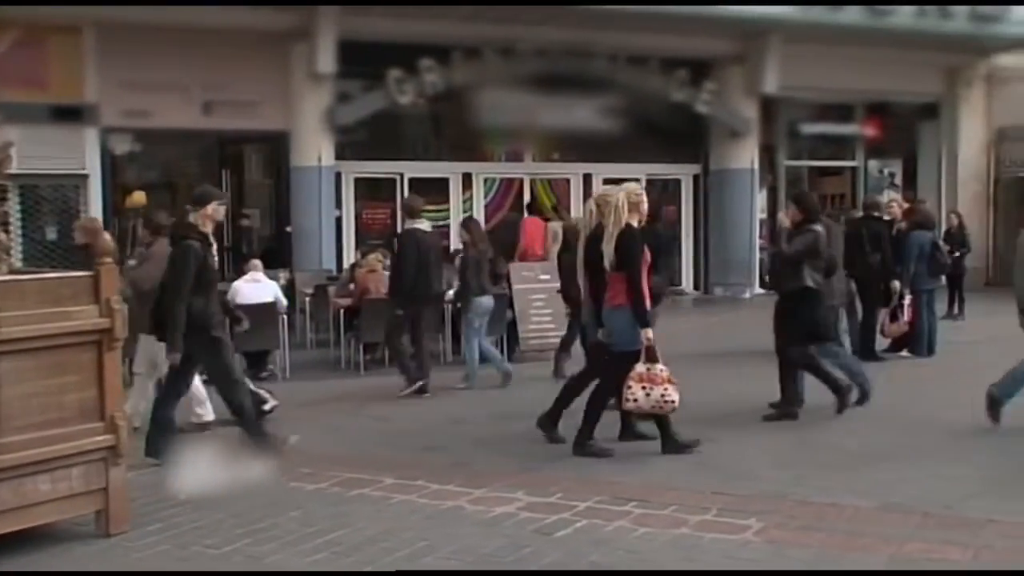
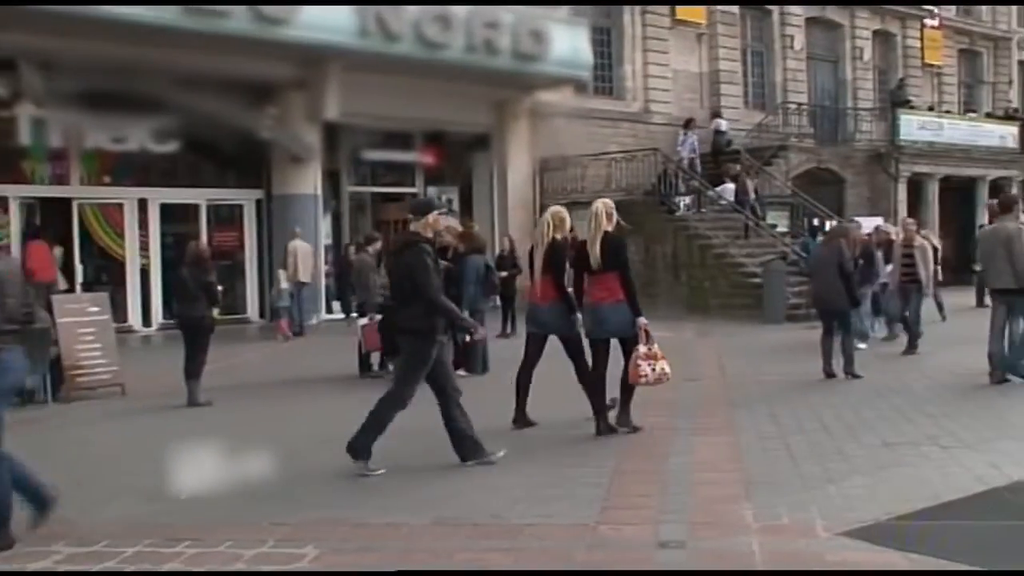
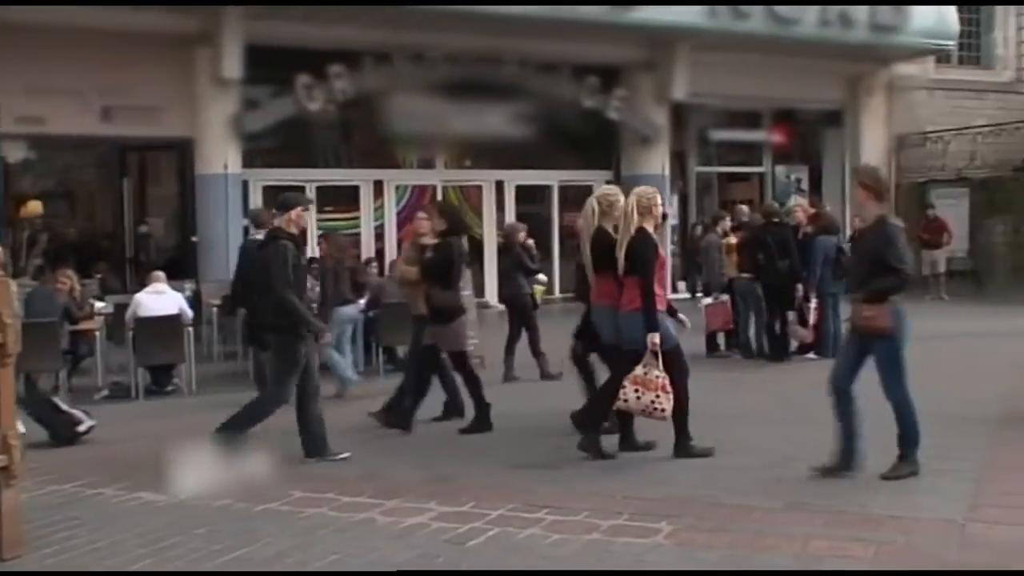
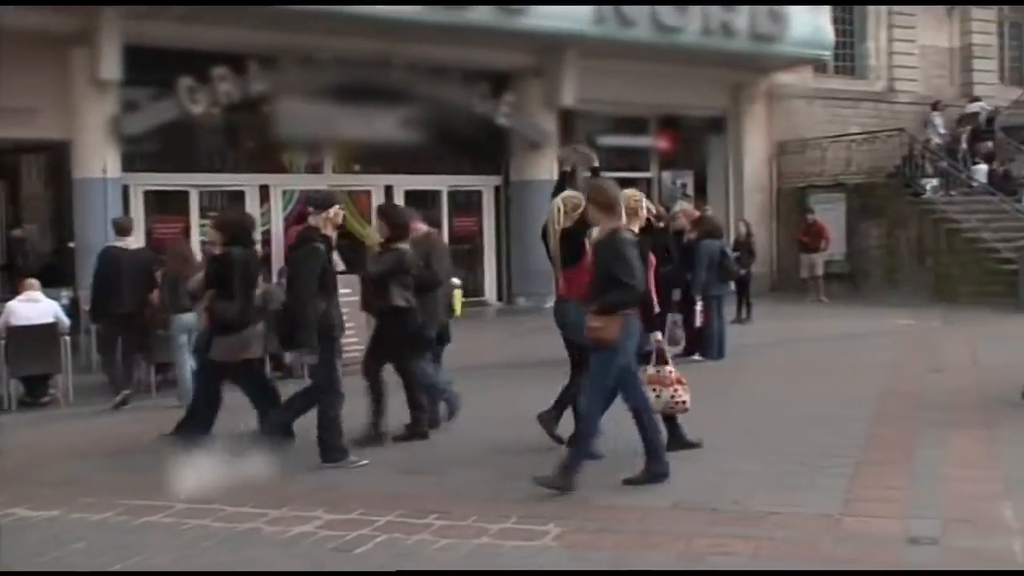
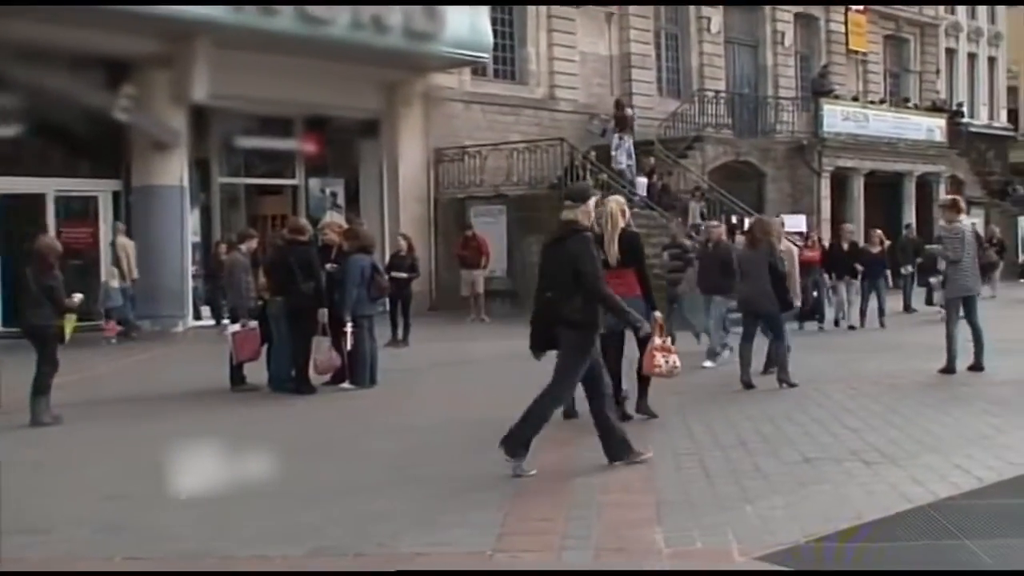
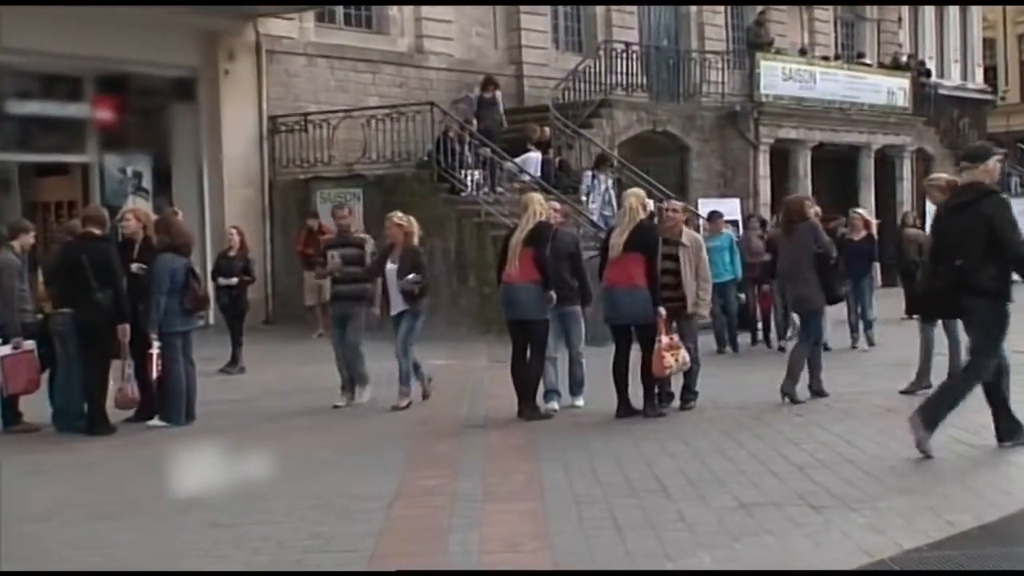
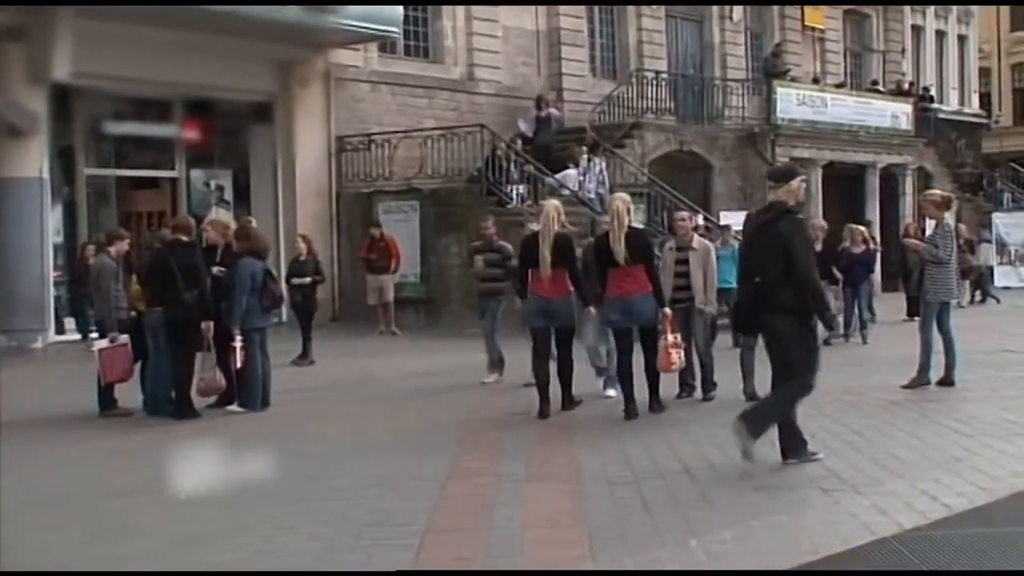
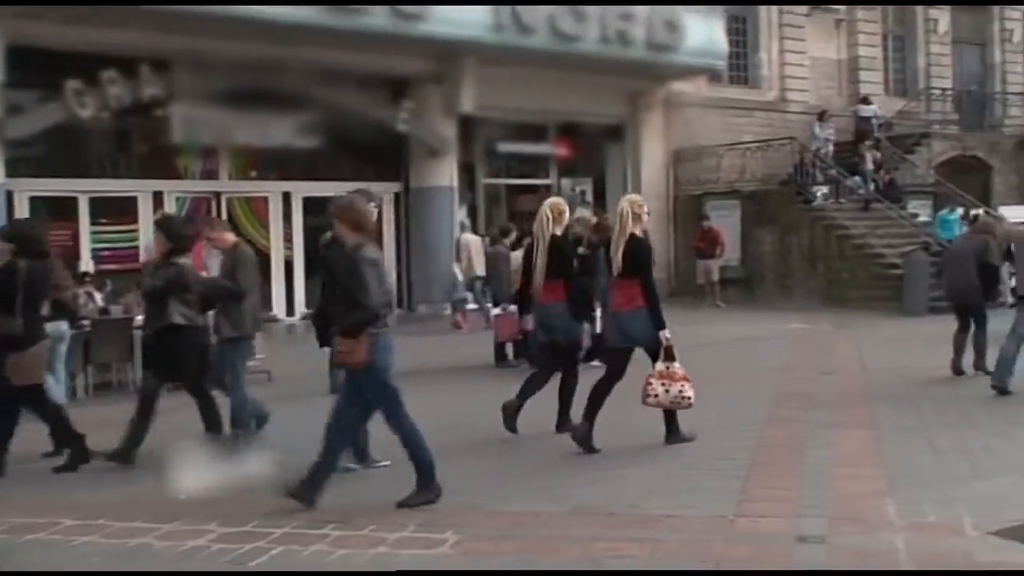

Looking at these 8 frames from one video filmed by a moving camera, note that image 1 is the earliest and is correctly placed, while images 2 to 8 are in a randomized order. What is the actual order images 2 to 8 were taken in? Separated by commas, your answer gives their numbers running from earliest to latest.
3, 4, 8, 2, 5, 7, 6
